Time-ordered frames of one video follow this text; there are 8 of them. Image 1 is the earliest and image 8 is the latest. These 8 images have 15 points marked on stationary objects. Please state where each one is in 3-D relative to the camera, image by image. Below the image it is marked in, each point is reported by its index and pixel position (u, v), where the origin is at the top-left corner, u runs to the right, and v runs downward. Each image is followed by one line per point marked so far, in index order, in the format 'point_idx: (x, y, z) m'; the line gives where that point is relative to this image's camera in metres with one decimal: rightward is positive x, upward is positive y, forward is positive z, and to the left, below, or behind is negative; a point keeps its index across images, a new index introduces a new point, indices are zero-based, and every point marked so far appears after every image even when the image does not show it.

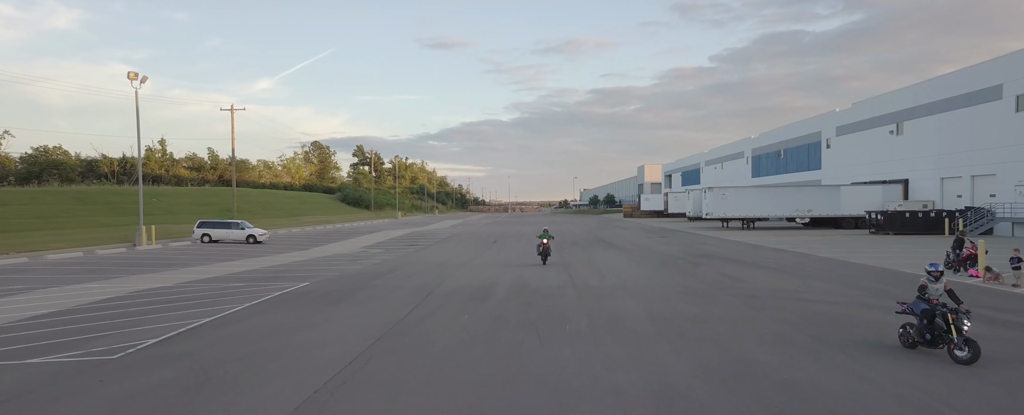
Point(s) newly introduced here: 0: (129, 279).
0: (-11.4, -2.2, +14.1) m
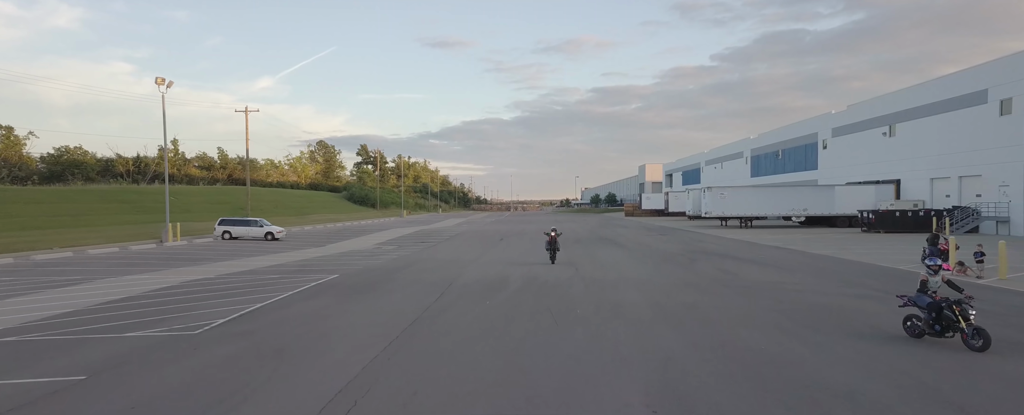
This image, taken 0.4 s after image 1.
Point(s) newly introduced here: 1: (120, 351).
0: (-11.0, -2.2, +15.3) m
1: (-6.4, -2.3, +7.5) m
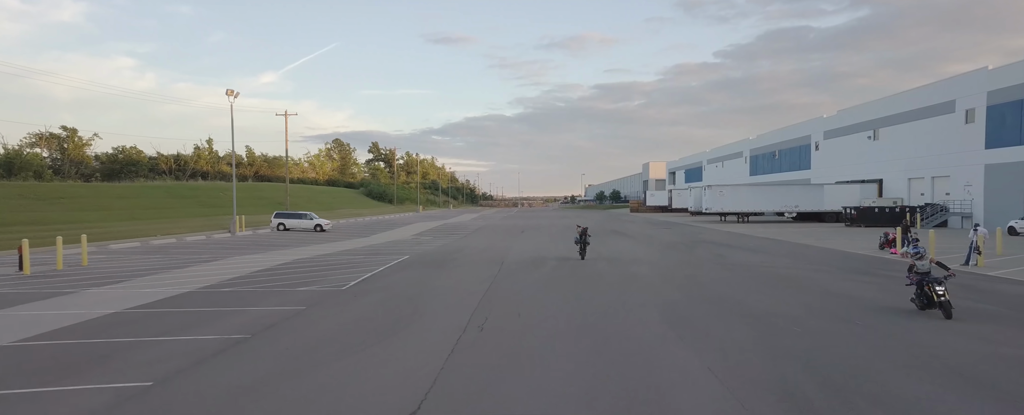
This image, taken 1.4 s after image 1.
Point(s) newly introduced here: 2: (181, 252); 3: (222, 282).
0: (-9.7, -1.9, +19.1) m
1: (-5.1, -2.2, +11.2) m
2: (-13.3, -1.8, +19.1) m
3: (-8.0, -2.1, +13.2) m
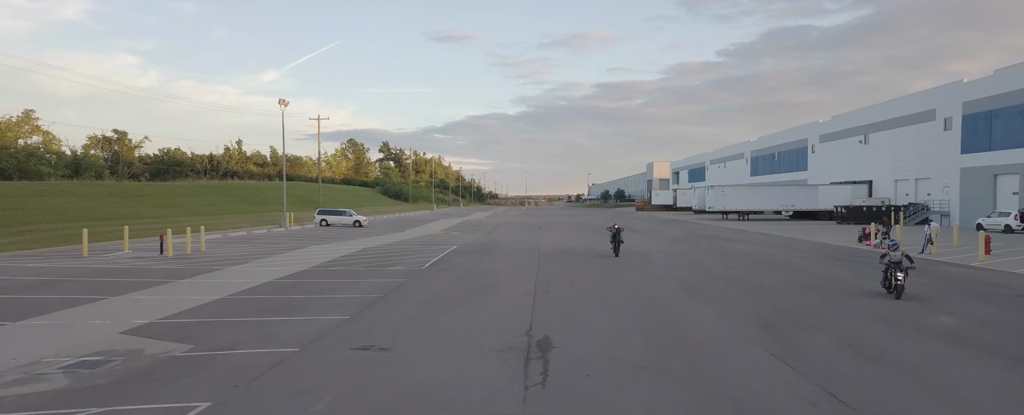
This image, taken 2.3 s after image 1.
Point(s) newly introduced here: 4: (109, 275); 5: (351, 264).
0: (-8.2, -1.8, +22.4) m
1: (-3.7, -2.1, +14.5) m
2: (-11.8, -1.6, +22.4) m
3: (-6.6, -2.0, +16.5) m
4: (-11.5, -1.9, +13.7) m
5: (-5.6, -2.0, +16.7) m
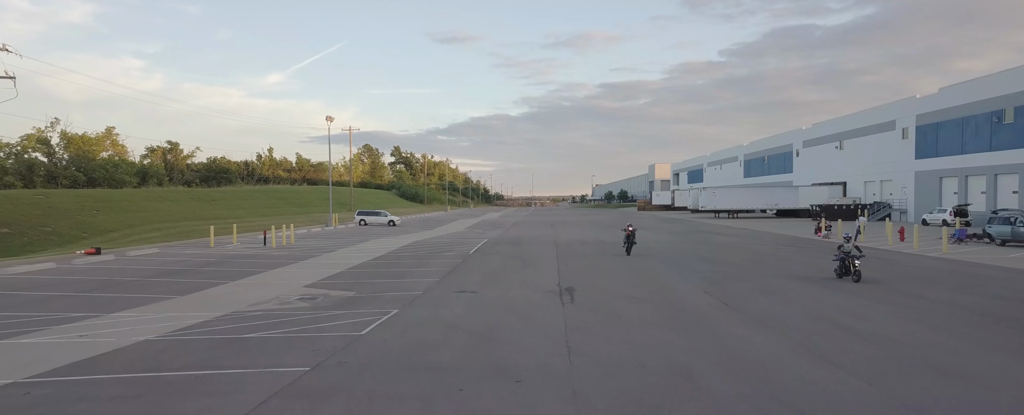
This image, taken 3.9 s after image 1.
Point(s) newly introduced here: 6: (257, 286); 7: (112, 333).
0: (-7.1, -1.9, +27.4) m
1: (-2.6, -2.1, +19.5) m
2: (-10.7, -1.7, +27.5) m
3: (-5.5, -2.0, +21.6) m
4: (-10.4, -2.0, +18.8) m
5: (-4.5, -2.0, +21.8) m
6: (-7.4, -2.3, +13.9) m
7: (-7.4, -2.3, +8.8) m
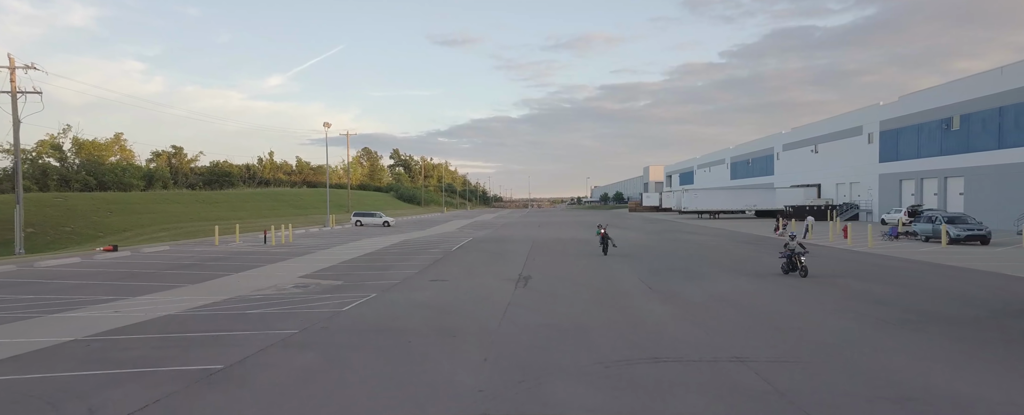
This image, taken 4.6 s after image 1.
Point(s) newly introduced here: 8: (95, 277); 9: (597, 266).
0: (-8.1, -1.9, +29.5) m
1: (-3.7, -2.1, +21.5) m
2: (-11.7, -1.8, +29.6) m
3: (-6.5, -2.1, +23.6) m
4: (-11.5, -2.0, +20.8) m
5: (-5.6, -2.1, +23.8) m
6: (-8.5, -2.3, +15.9) m
7: (-8.5, -2.3, +10.9) m
8: (-13.2, -2.2, +15.1) m
9: (+3.2, -2.2, +17.8) m
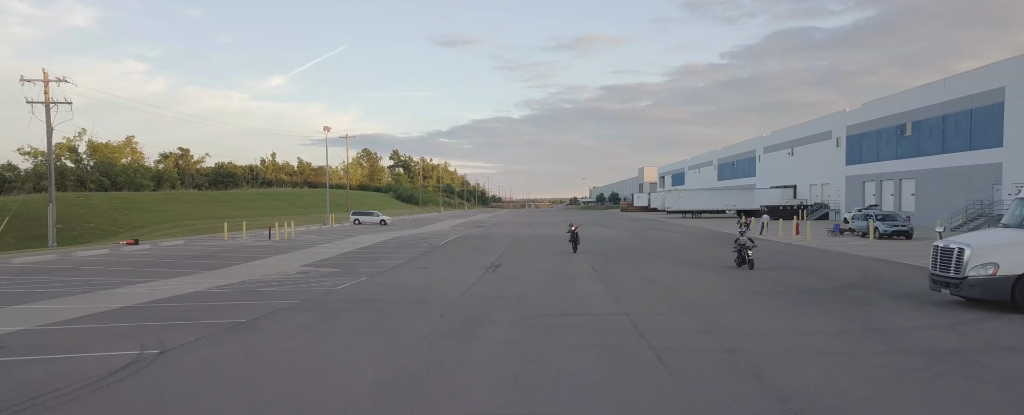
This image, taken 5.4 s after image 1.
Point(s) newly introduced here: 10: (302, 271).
0: (-9.0, -1.9, +31.8) m
1: (-4.6, -2.0, +23.9) m
2: (-12.7, -1.7, +31.9) m
3: (-7.5, -2.0, +25.9) m
4: (-12.4, -2.0, +23.2) m
5: (-6.6, -2.0, +26.1) m
6: (-9.4, -2.2, +18.3) m
7: (-9.4, -2.2, +13.2) m
8: (-14.1, -2.1, +17.5) m
9: (+2.2, -2.1, +20.2) m
10: (-7.5, -2.3, +17.0) m
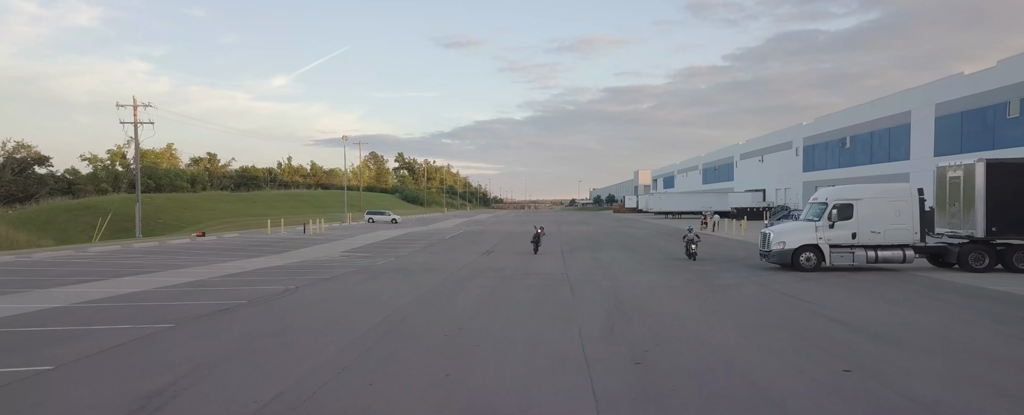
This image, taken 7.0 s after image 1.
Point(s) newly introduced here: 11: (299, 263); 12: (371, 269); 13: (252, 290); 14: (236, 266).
0: (-9.4, -1.9, +37.2) m
1: (-5.0, -2.1, +29.2) m
2: (-13.0, -1.7, +37.3) m
3: (-7.9, -2.0, +31.3) m
4: (-12.9, -1.9, +28.5) m
5: (-7.0, -2.0, +31.5) m
6: (-9.9, -2.2, +23.6) m
7: (-9.9, -2.2, +18.6) m
8: (-14.6, -2.0, +22.8) m
9: (+1.8, -2.1, +25.5) m
10: (-7.9, -2.2, +22.3) m
11: (-8.4, -2.2, +19.0) m
12: (-5.1, -2.2, +17.5) m
13: (-6.6, -2.1, +12.3) m
14: (-10.2, -2.2, +17.6) m
